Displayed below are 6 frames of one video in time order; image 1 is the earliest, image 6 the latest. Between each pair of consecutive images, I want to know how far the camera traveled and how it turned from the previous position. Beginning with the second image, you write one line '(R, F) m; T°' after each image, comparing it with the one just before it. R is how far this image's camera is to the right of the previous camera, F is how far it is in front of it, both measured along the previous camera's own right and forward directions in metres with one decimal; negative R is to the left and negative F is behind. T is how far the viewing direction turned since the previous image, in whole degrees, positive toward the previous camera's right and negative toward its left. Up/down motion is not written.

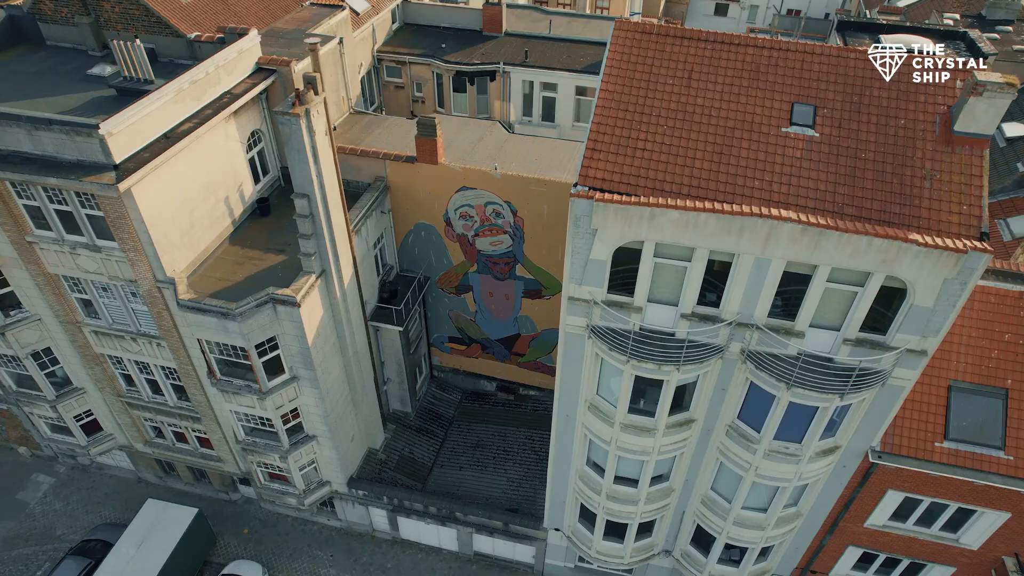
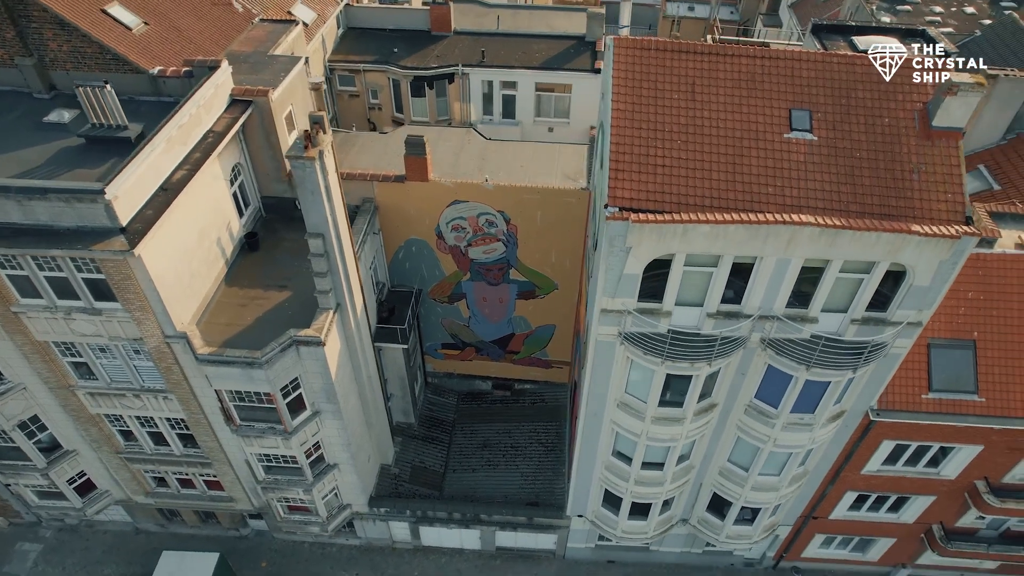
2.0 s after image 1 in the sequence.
(-3.2, -0.4) m; +7°
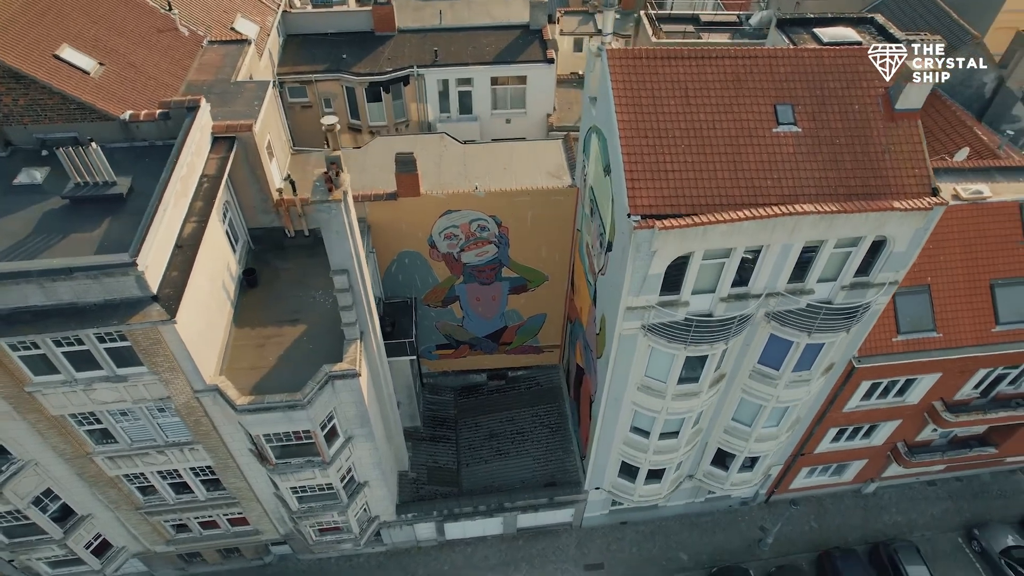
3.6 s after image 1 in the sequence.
(-3.4, -0.7) m; +8°
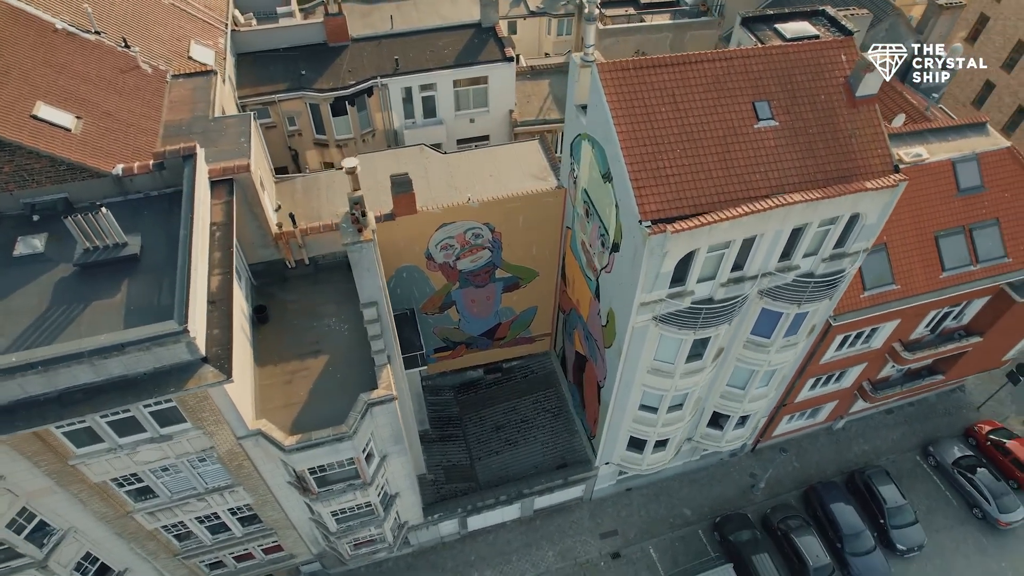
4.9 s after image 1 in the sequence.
(-2.9, -0.9) m; +6°
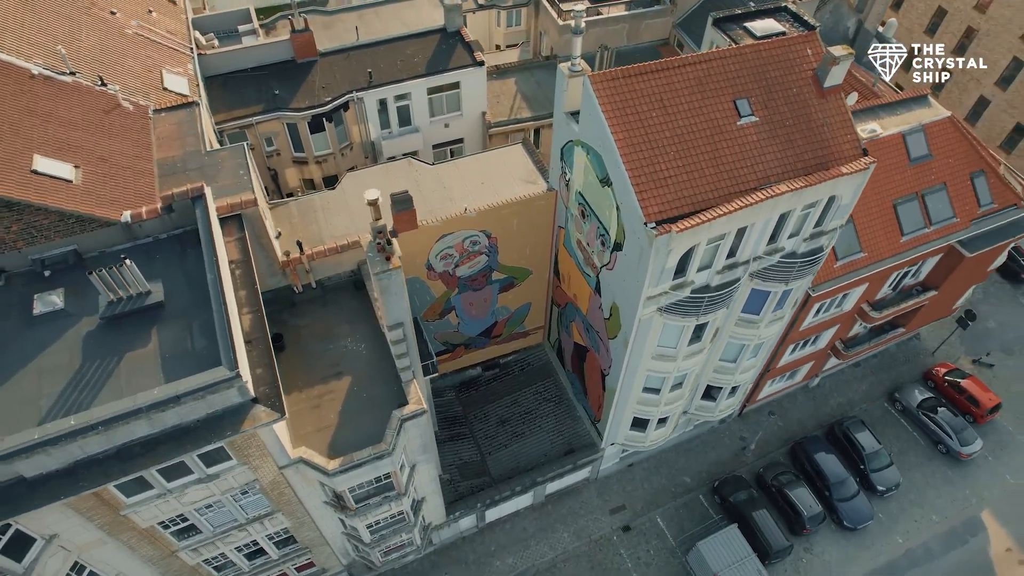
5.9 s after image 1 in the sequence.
(-2.3, -0.9) m; +5°
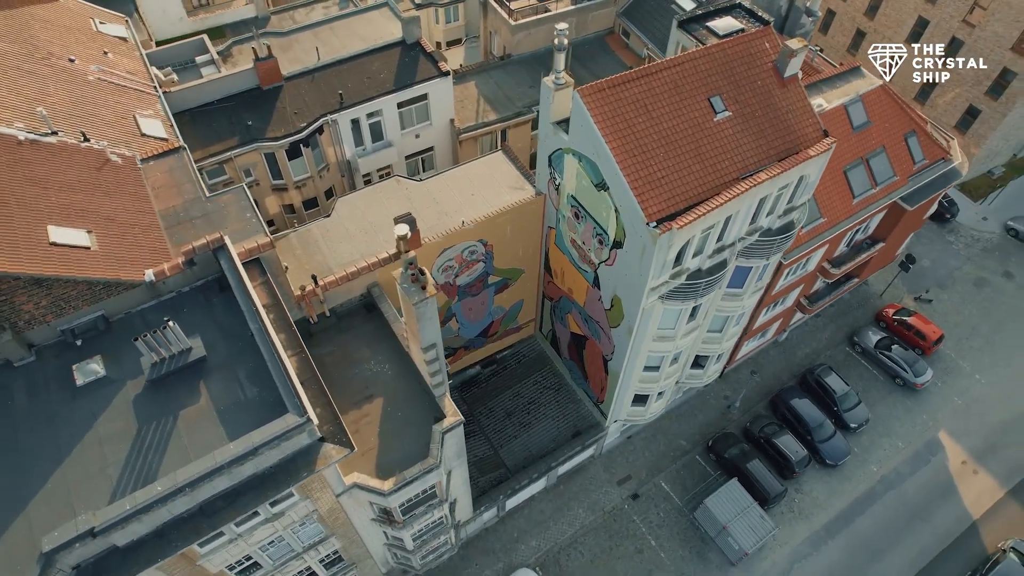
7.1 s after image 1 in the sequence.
(-2.8, -1.2) m; +5°
